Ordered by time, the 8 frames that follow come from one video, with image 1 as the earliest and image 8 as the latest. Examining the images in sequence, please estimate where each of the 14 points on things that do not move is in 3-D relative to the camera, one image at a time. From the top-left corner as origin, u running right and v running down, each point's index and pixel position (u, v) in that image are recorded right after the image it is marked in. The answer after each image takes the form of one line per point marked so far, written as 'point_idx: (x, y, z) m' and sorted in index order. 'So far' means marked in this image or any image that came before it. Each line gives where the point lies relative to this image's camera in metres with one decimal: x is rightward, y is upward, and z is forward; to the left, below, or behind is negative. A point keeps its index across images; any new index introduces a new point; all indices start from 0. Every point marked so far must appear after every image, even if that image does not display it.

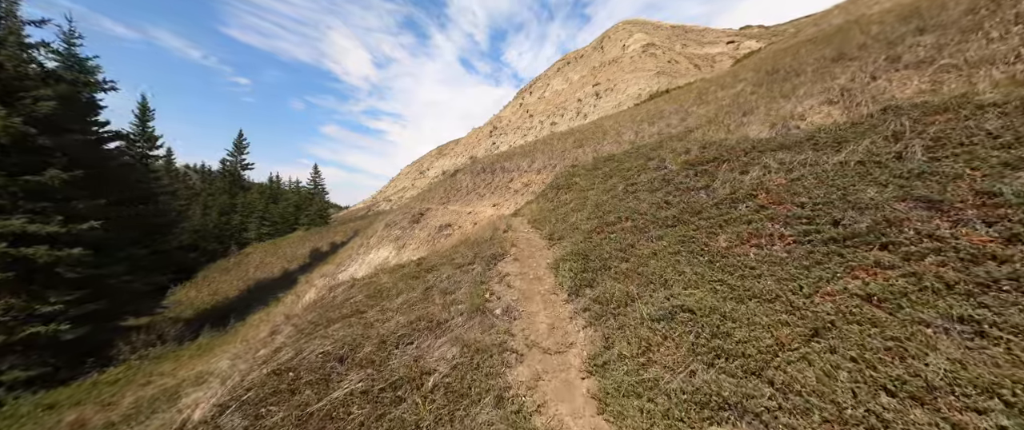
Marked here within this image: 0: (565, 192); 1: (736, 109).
0: (+2.9, +1.2, +18.0) m
1: (+10.9, +5.1, +15.7) m
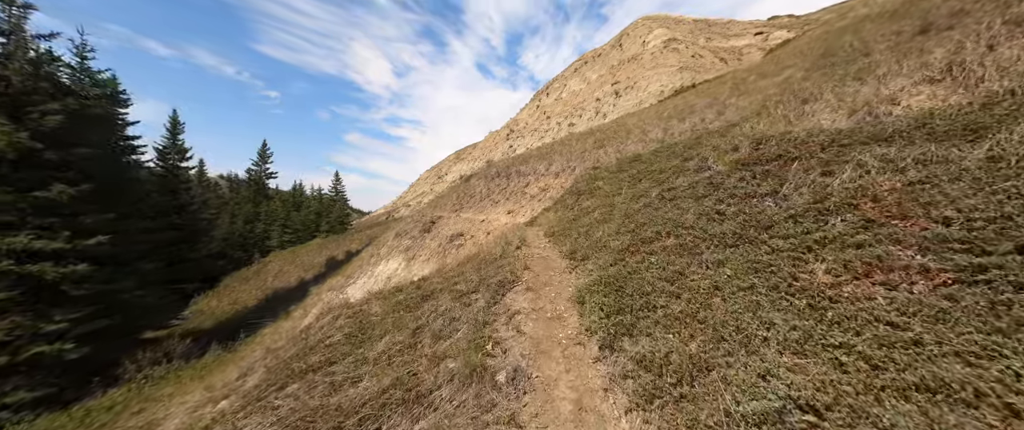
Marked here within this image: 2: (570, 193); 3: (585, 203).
0: (+3.6, +0.8, +16.0) m
1: (+11.5, +4.8, +13.3) m
2: (+3.3, +1.2, +18.3) m
3: (+3.4, +0.5, +15.2) m
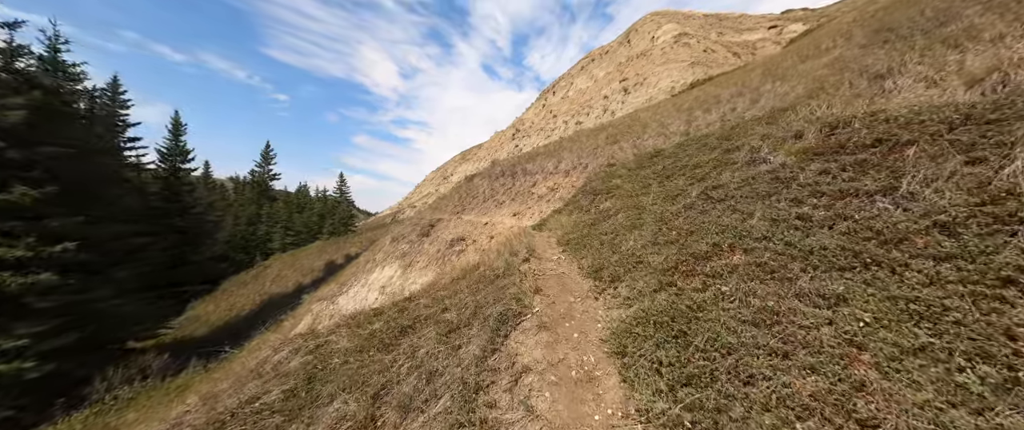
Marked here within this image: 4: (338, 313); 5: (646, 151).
0: (+3.9, +0.7, +13.8) m
1: (+11.7, +4.7, +11.0) m
2: (+3.6, +1.1, +16.1) m
3: (+3.6, +0.4, +13.1) m
4: (-10.4, -5.9, +19.3) m
5: (+8.0, +3.8, +19.1) m
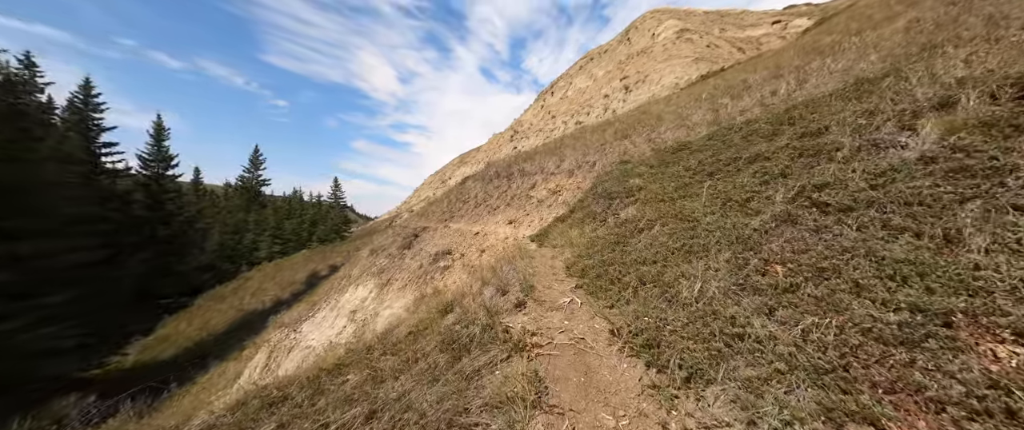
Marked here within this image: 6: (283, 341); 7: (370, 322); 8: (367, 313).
0: (+3.6, +0.3, +10.6) m
1: (+11.3, +4.5, +7.8) m
2: (+3.3, +0.7, +12.9) m
3: (+3.3, 0.0, +9.8) m
4: (-10.6, -6.5, +16.0) m
5: (+7.7, +3.4, +15.9) m
6: (-12.1, -6.7, +16.9) m
7: (-6.7, -5.1, +15.3) m
8: (-7.3, -4.9, +16.2) m
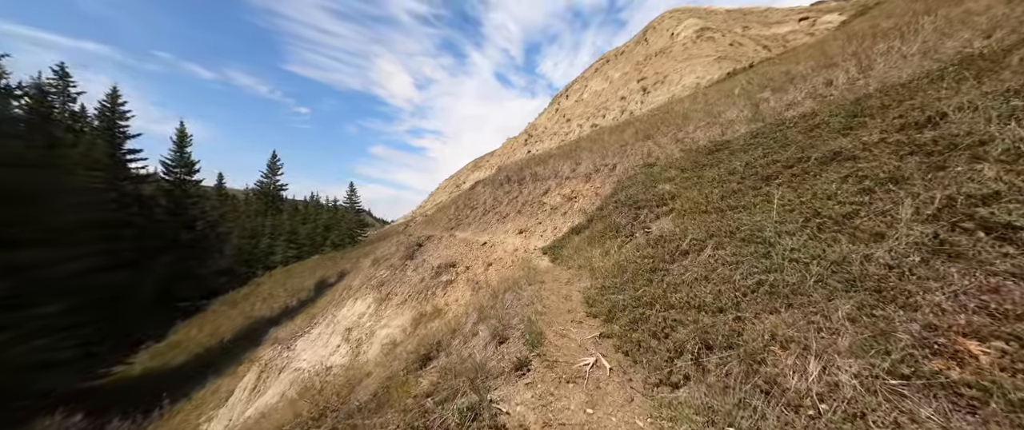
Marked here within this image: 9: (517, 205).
0: (+3.8, 0.0, +8.7) m
1: (+11.4, +4.2, +5.6) m
2: (+3.6, +0.3, +11.1) m
3: (+3.5, -0.3, +8.0) m
4: (-10.1, -6.9, +14.7) m
5: (+8.1, +3.0, +13.9) m
6: (-11.6, -7.1, +15.7) m
7: (-6.3, -5.5, +13.9) m
8: (-6.9, -5.4, +14.8) m
9: (+0.3, +0.6, +19.2) m
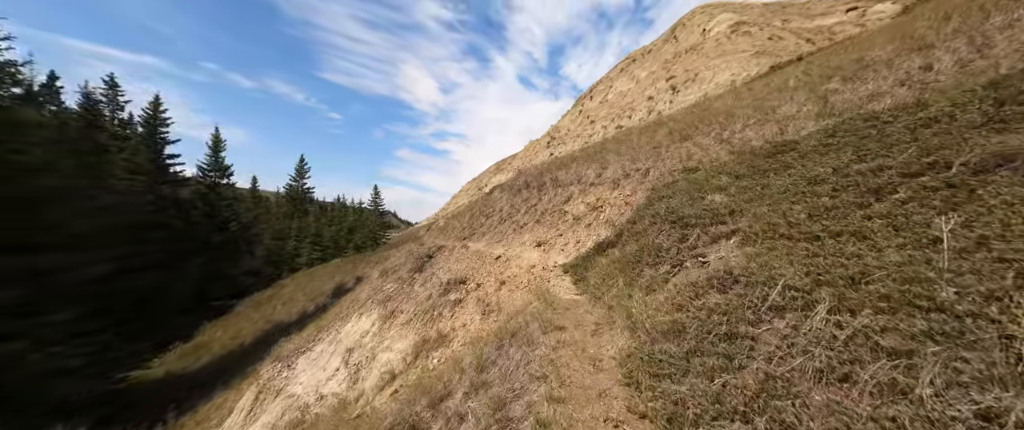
0: (+4.1, -0.5, +6.7) m
1: (+11.5, +3.7, +3.1) m
2: (+4.1, -0.2, +9.1) m
3: (+3.7, -0.8, +6.0) m
4: (-9.5, -7.3, +13.6) m
5: (+8.8, +2.5, +11.6) m
6: (-10.9, -7.5, +14.7) m
7: (-5.7, -6.0, +12.5) m
8: (-6.2, -5.8, +13.4) m
9: (+1.3, +0.1, +17.4) m
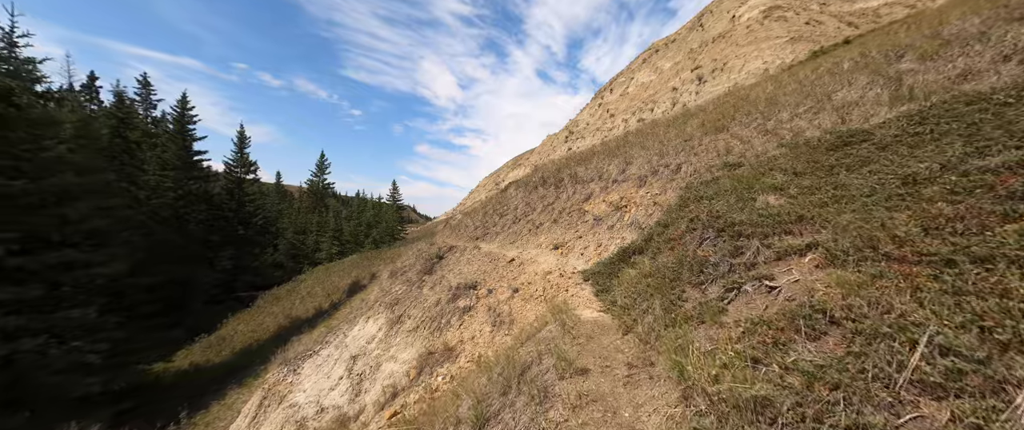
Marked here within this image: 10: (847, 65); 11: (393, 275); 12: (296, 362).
0: (+4.3, -0.6, +5.3) m
1: (+11.5, +3.4, +1.2) m
2: (+4.4, -0.3, +7.6) m
3: (+3.8, -0.9, +4.6) m
4: (-9.0, -7.3, +13.0) m
5: (+9.2, +2.3, +9.8) m
6: (-10.3, -7.5, +14.1) m
7: (-5.3, -6.0, +11.6) m
8: (-5.7, -5.8, +12.6) m
9: (+2.1, +0.1, +16.1) m
10: (+16.9, +7.7, +15.7) m
11: (-6.7, -3.4, +18.2) m
12: (-10.3, -7.0, +15.4) m
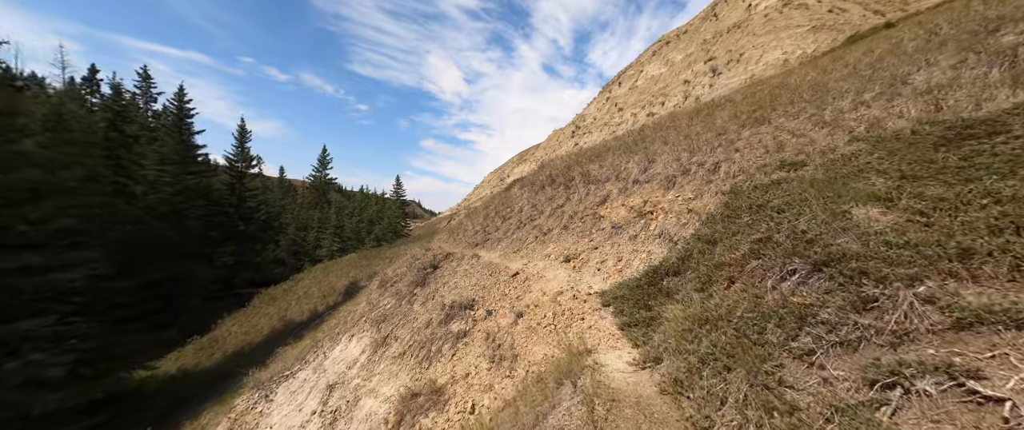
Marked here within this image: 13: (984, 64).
0: (+4.3, -1.0, +3.2) m
1: (+11.4, +2.9, -1.0) m
2: (+4.4, -0.6, +5.5) m
3: (+3.8, -1.3, +2.5) m
4: (-8.9, -7.5, +11.2) m
5: (+9.3, +2.0, +7.6) m
6: (-10.2, -7.7, +12.4) m
7: (-5.2, -6.2, +9.8) m
8: (-5.6, -6.0, +10.7) m
9: (+2.2, -0.1, +14.0) m
10: (+17.1, +7.4, +13.3) m
11: (-6.5, -3.5, +16.3) m
12: (-10.1, -7.2, +13.6) m
13: (+13.2, +4.4, +8.7) m
